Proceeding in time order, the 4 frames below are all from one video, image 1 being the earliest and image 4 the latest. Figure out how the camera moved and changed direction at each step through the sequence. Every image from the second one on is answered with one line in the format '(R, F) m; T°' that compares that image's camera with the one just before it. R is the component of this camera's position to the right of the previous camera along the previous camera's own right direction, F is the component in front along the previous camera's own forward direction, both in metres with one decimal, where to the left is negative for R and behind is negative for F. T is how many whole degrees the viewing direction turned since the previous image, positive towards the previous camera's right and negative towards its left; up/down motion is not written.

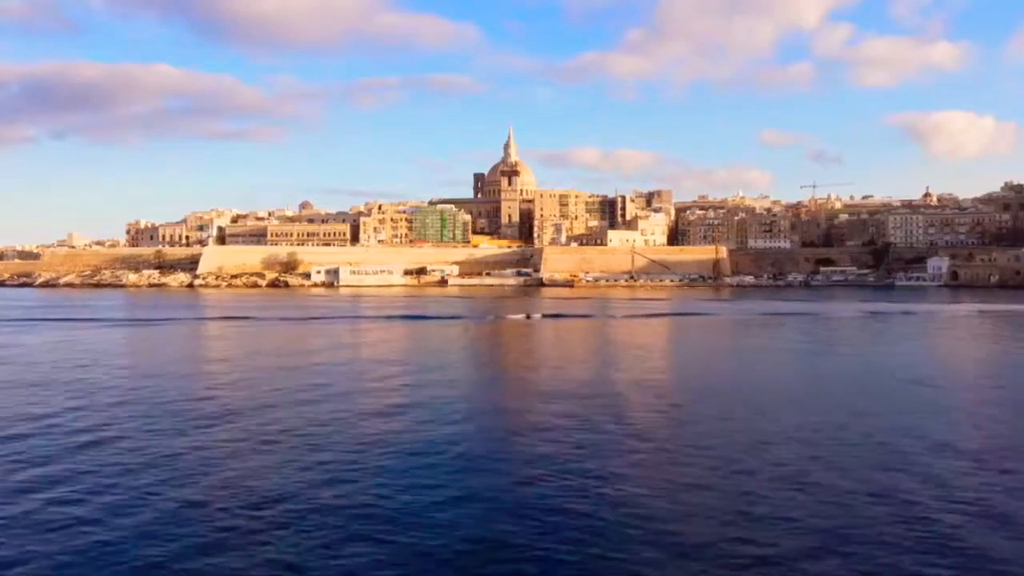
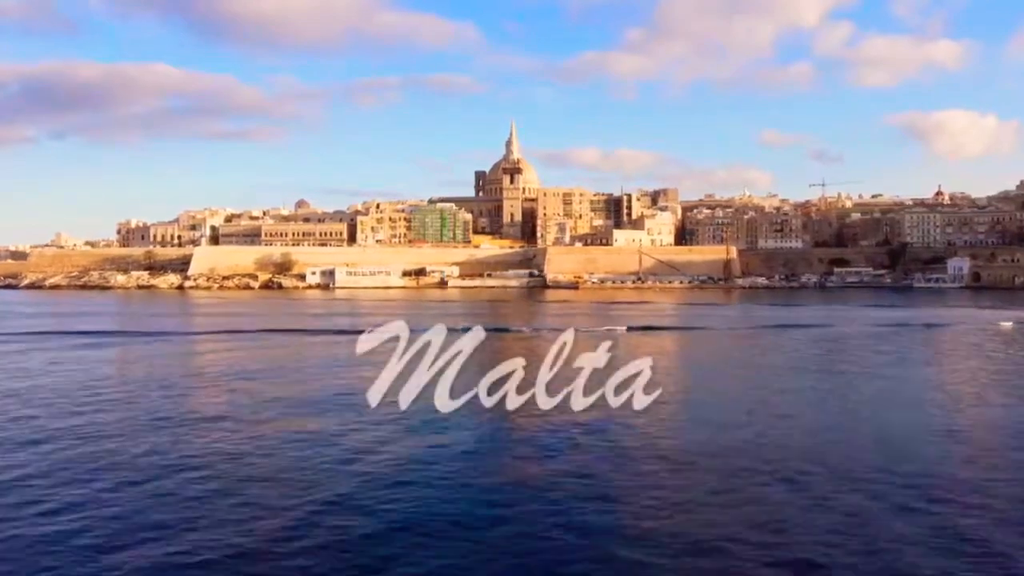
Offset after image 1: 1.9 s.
(-0.2, +2.7) m; 0°
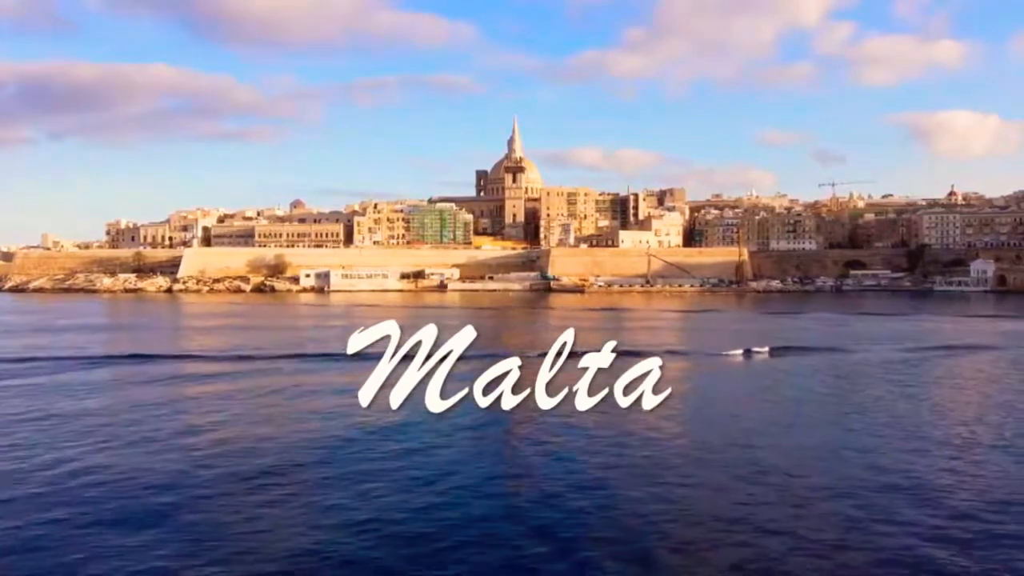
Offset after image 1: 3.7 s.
(-0.1, +2.9) m; 0°
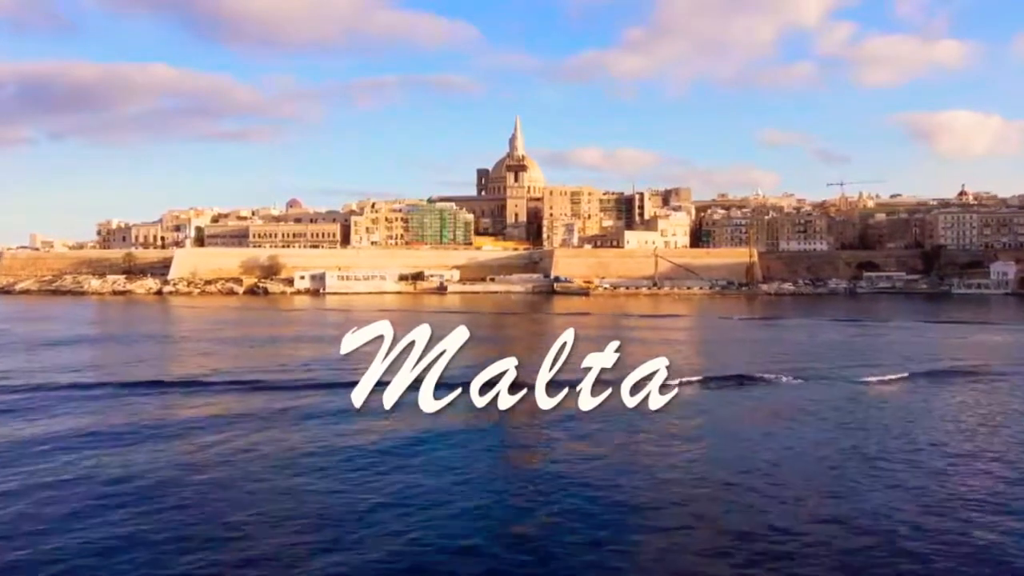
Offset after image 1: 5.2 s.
(-0.1, +2.3) m; 0°
